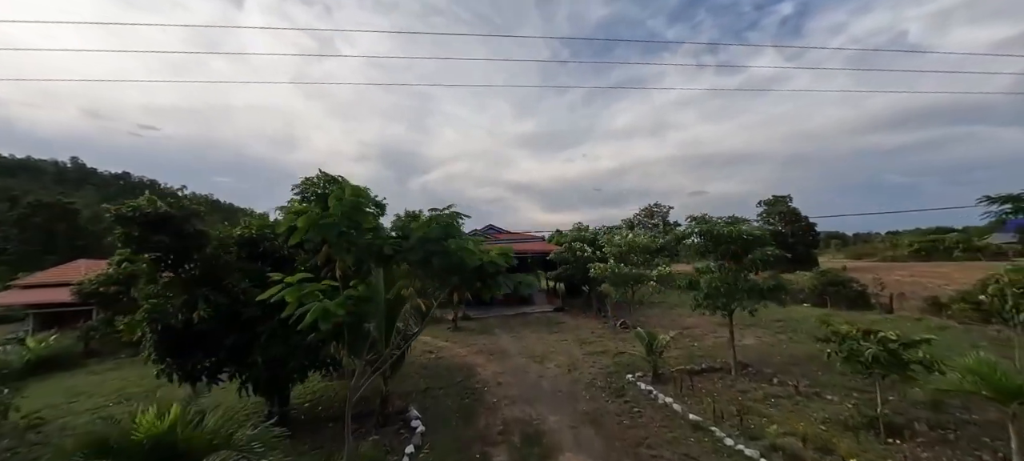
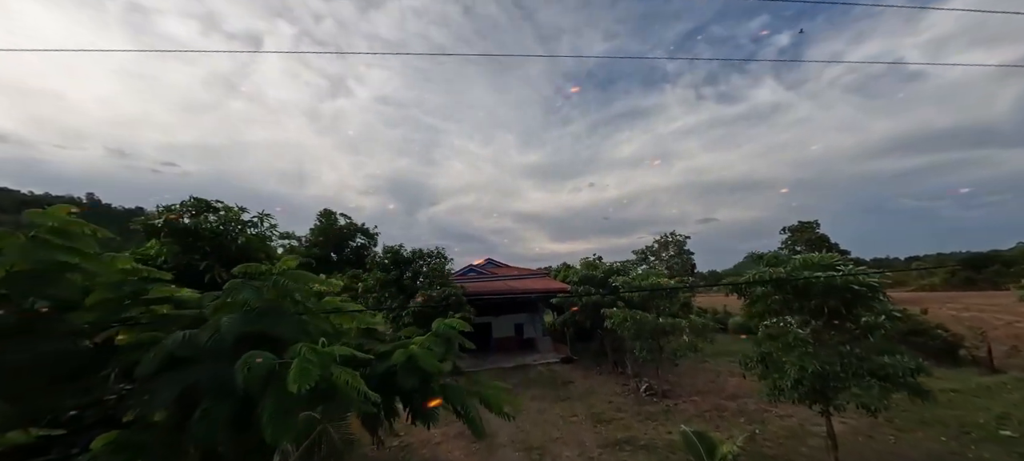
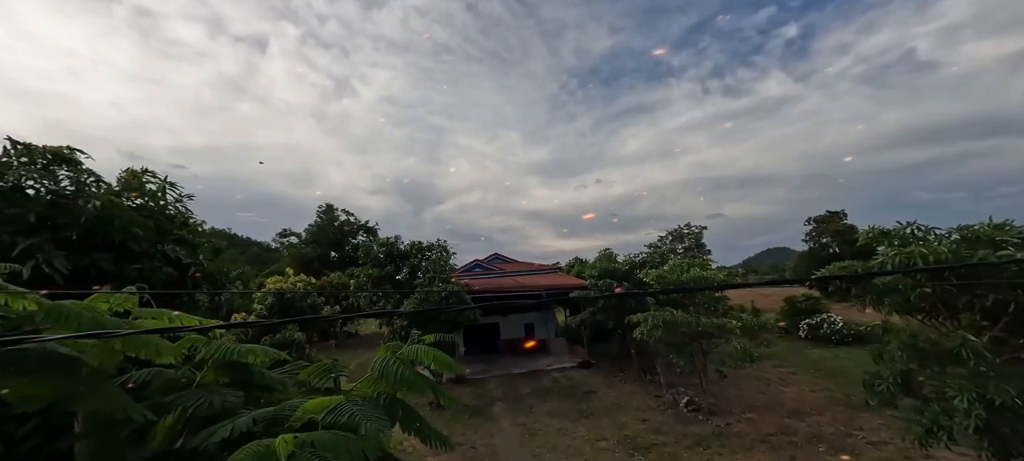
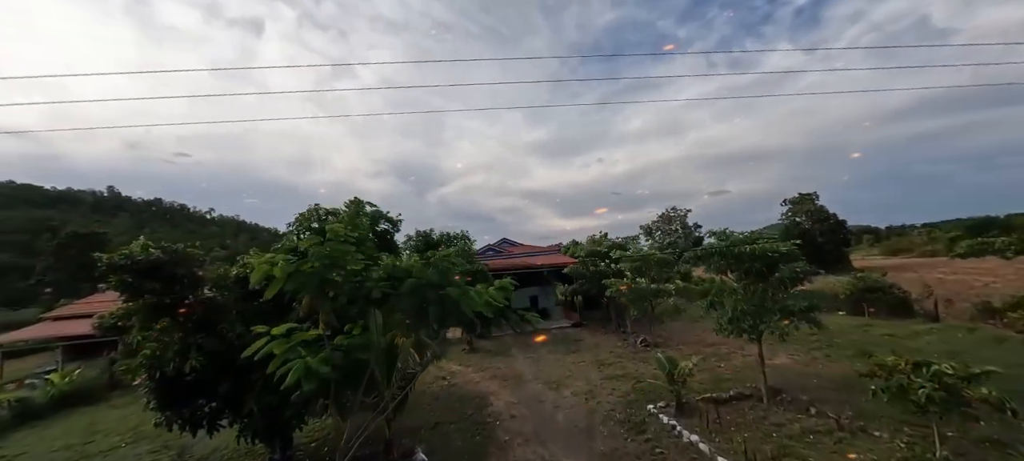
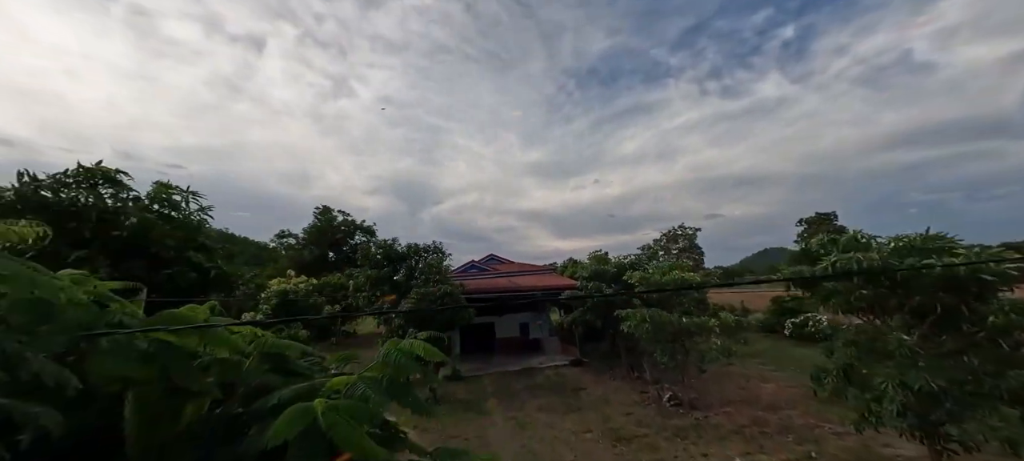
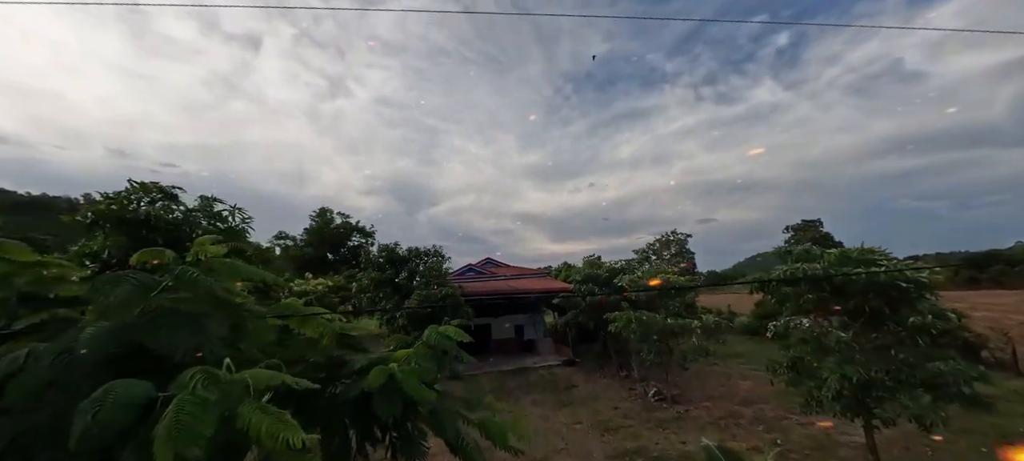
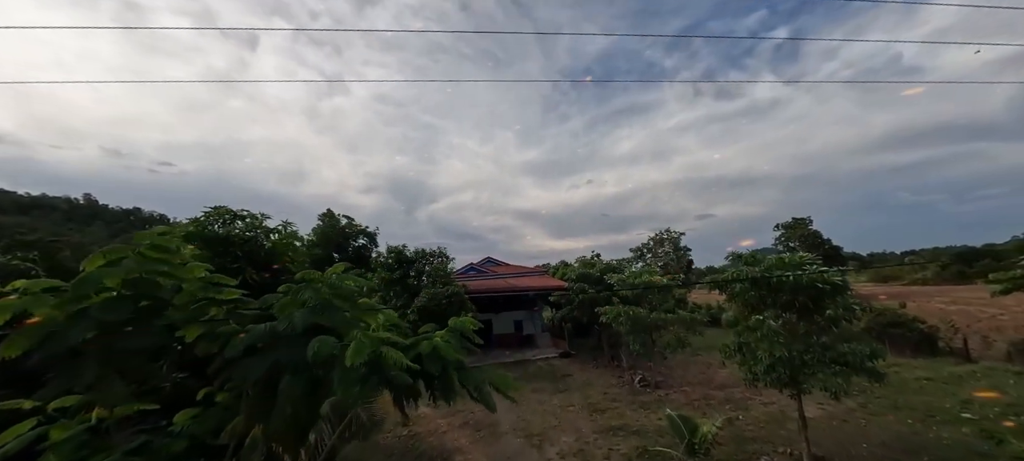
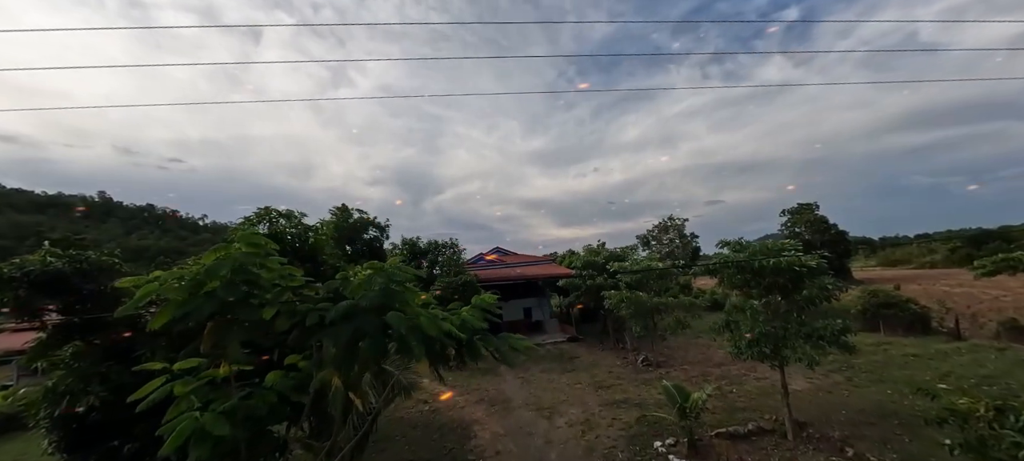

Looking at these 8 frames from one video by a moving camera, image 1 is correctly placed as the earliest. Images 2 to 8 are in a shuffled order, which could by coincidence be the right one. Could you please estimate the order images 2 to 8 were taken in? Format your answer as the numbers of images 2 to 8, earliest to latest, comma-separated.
4, 8, 7, 2, 6, 5, 3
